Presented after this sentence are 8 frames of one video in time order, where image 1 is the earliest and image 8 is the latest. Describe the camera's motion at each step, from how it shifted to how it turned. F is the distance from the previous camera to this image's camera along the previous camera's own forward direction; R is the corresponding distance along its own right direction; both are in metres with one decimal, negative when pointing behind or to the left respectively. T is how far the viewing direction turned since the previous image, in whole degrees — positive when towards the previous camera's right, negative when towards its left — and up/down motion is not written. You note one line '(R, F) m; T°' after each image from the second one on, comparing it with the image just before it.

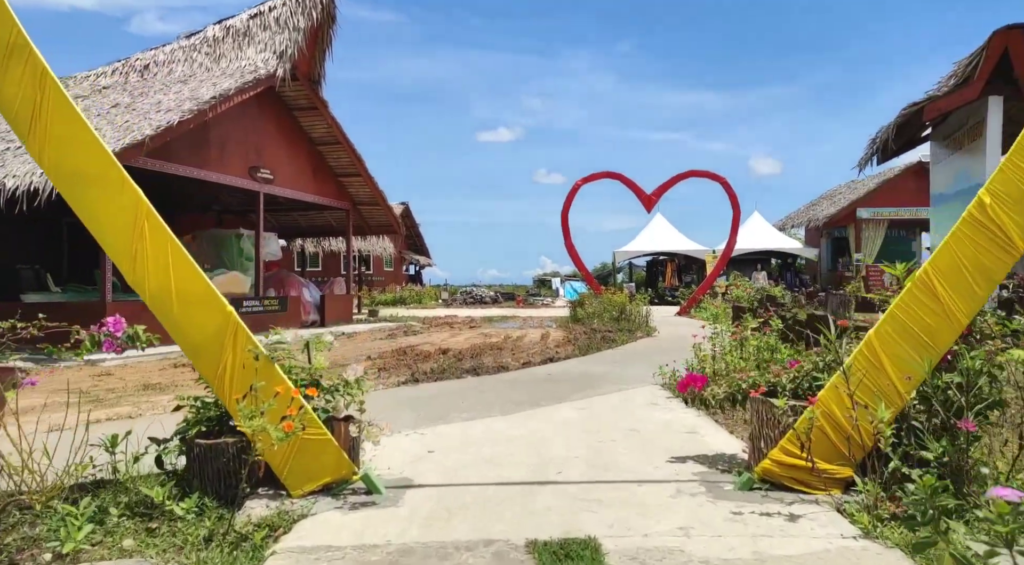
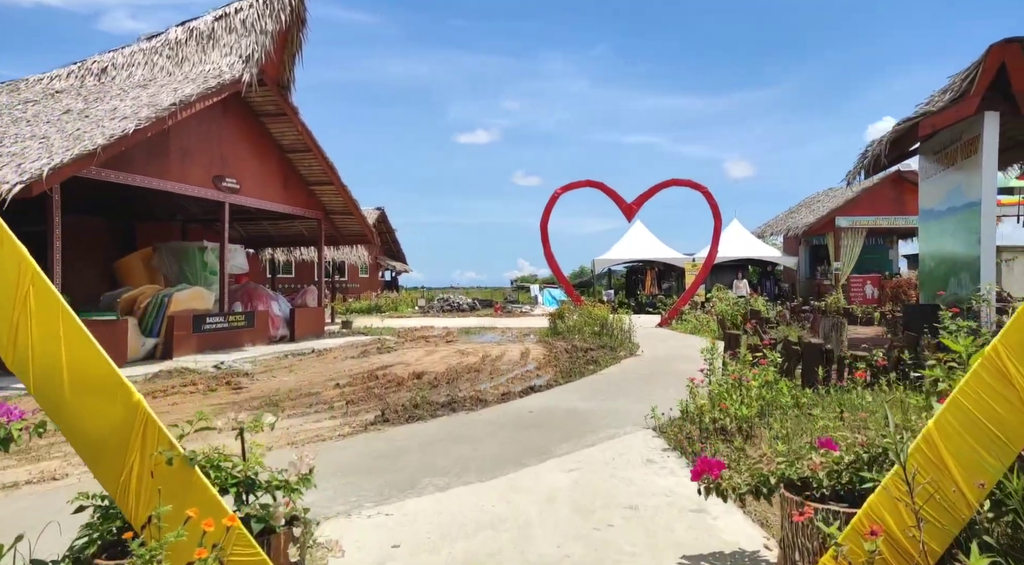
(0.0, +0.5) m; +2°
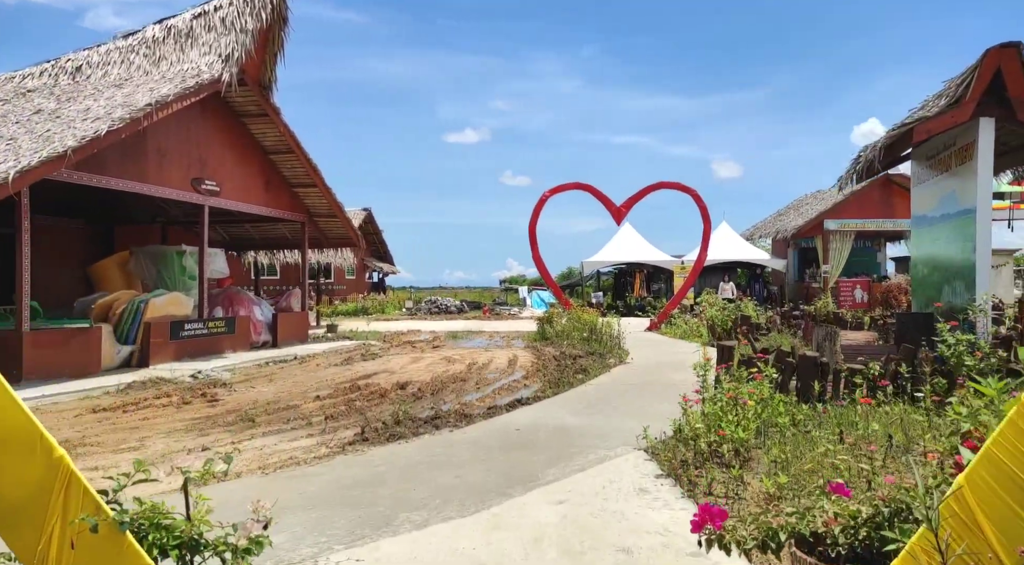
(0.0, +0.2) m; +1°
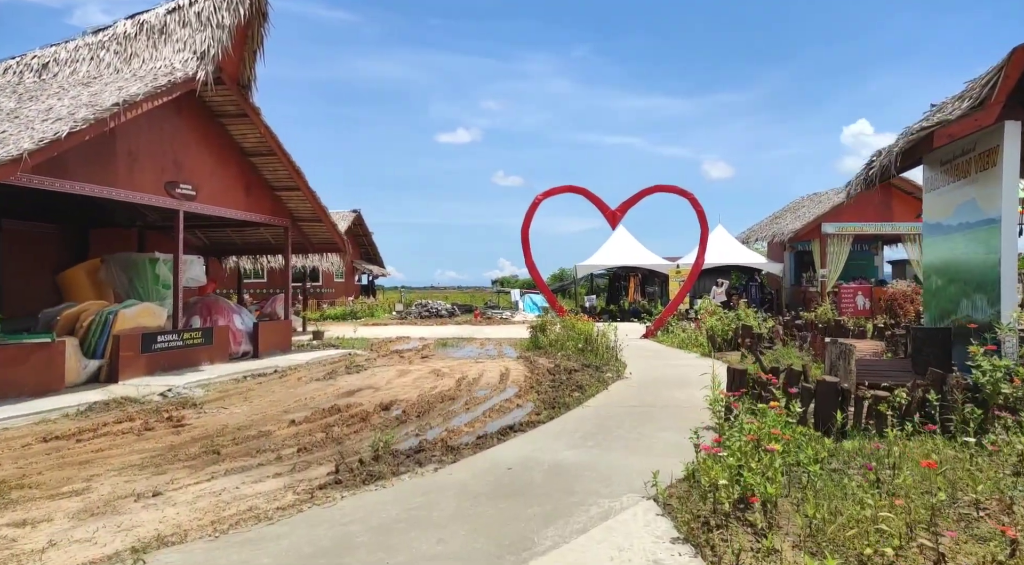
(0.0, +0.6) m; +1°
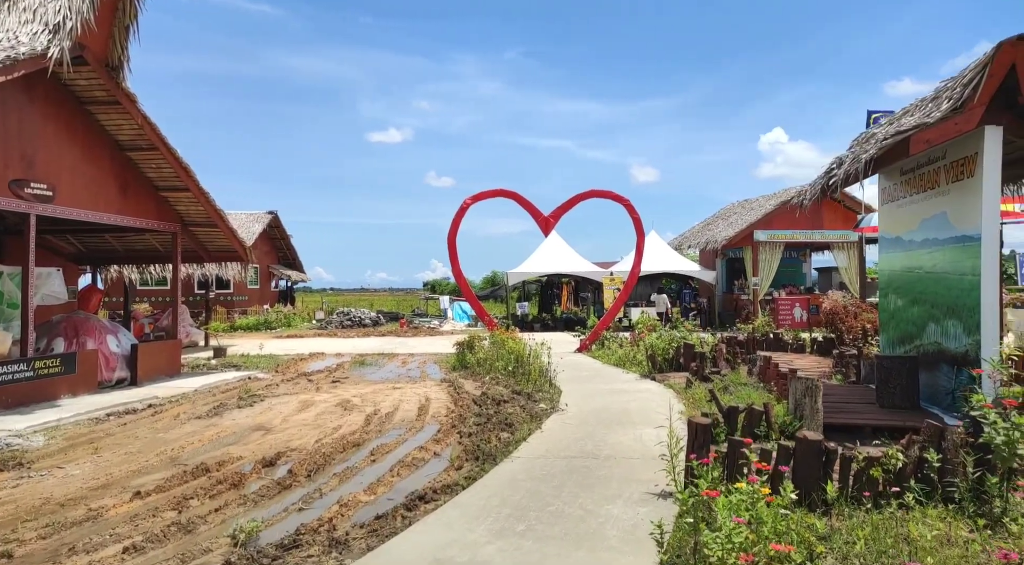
(+0.2, +1.3) m; +5°
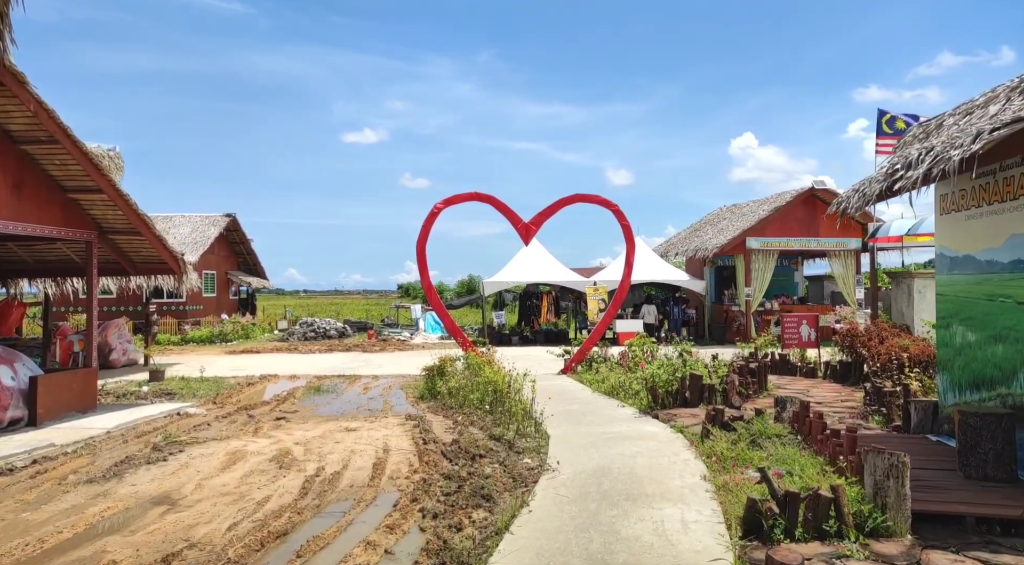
(0.0, +1.8) m; +2°
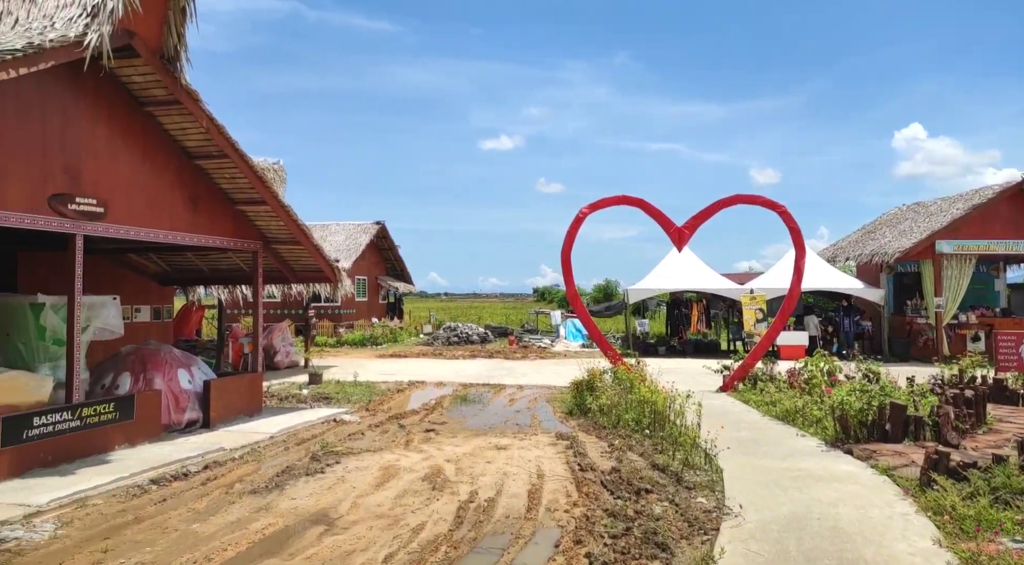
(-0.3, +0.5) m; -11°
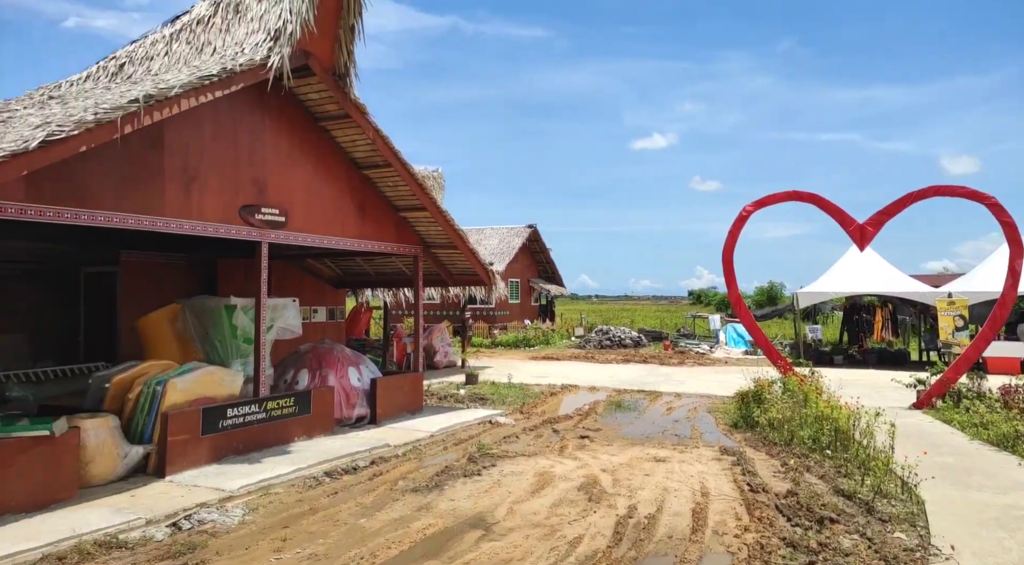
(-0.1, +0.2) m; -12°
